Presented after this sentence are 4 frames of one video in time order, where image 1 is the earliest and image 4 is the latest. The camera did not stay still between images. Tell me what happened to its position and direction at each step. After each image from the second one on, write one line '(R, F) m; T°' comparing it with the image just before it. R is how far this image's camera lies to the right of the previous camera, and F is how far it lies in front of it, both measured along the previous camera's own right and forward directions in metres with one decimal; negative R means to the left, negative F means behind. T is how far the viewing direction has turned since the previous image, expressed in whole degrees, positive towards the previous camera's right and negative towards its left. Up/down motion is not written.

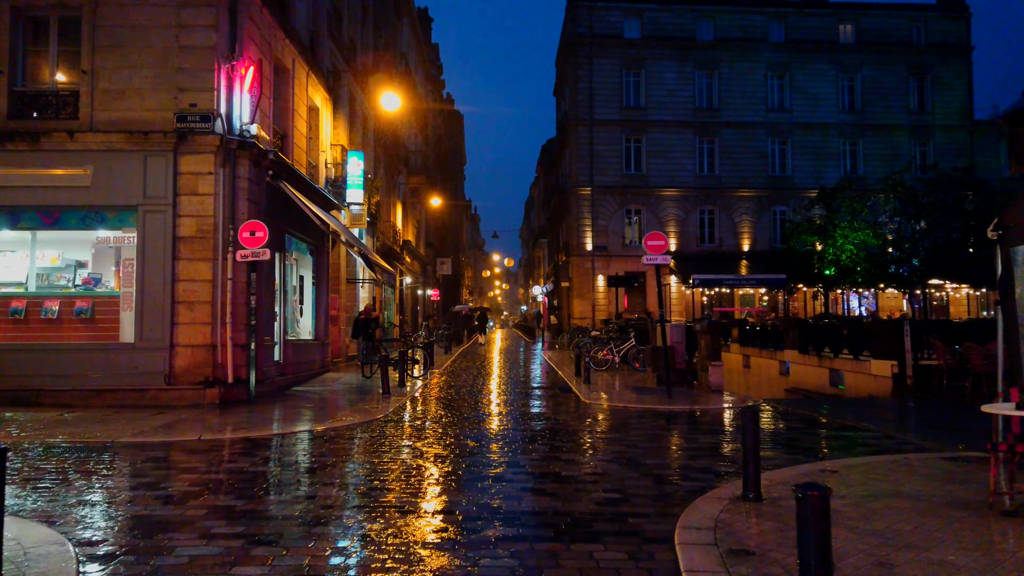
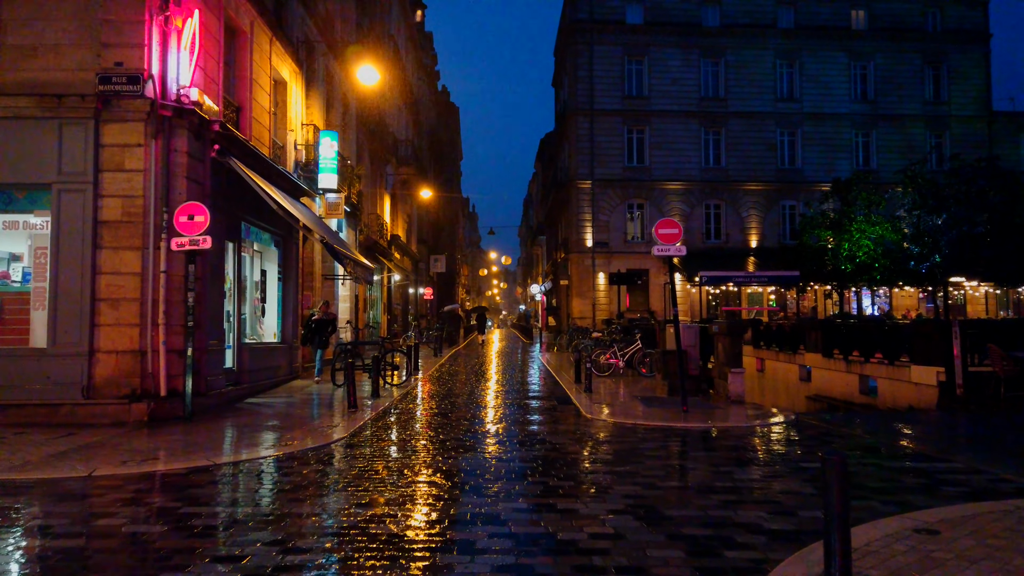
(+0.2, +2.2) m; 0°
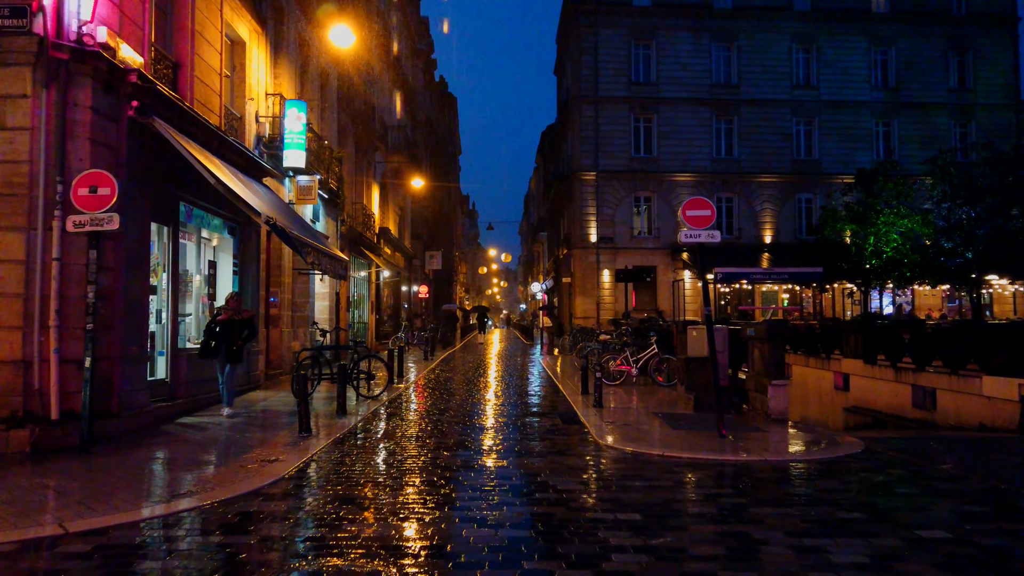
(+0.1, +2.5) m; 0°
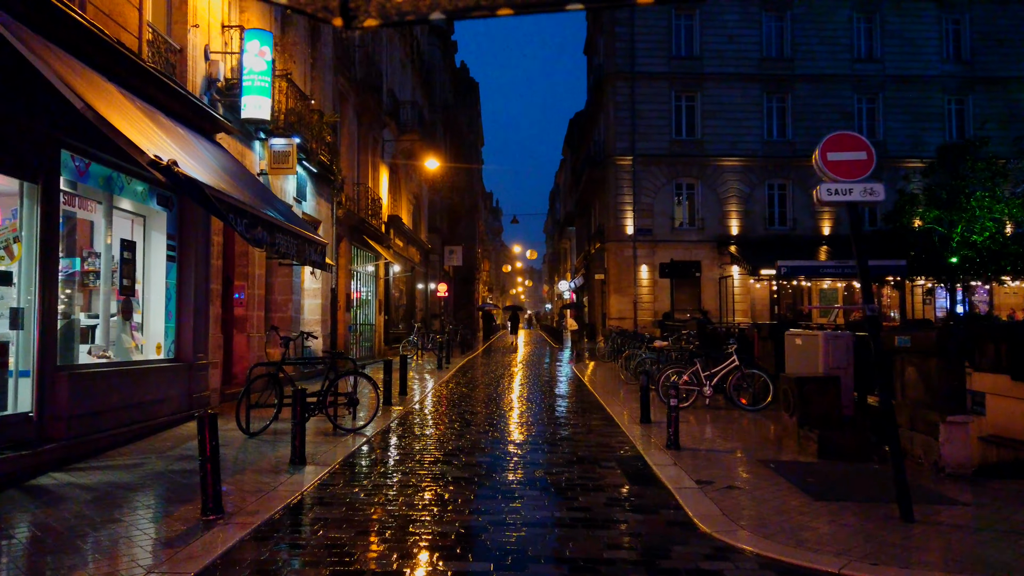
(-0.2, +4.0) m; -2°
